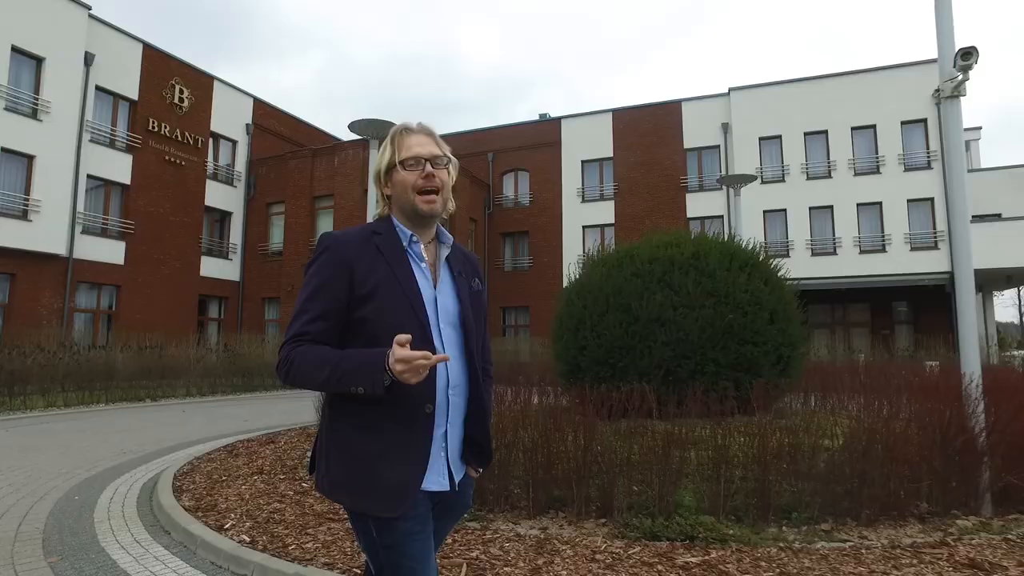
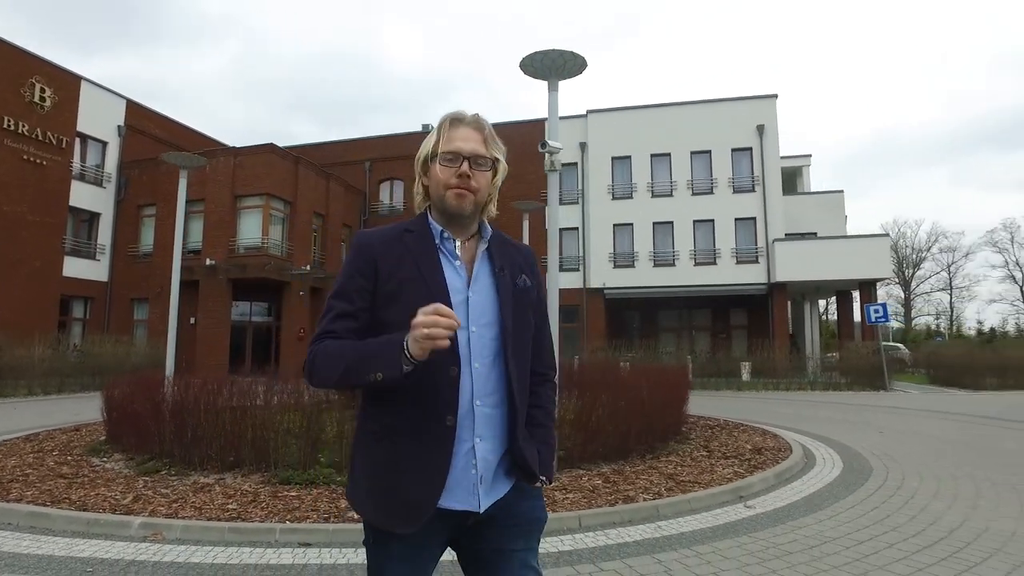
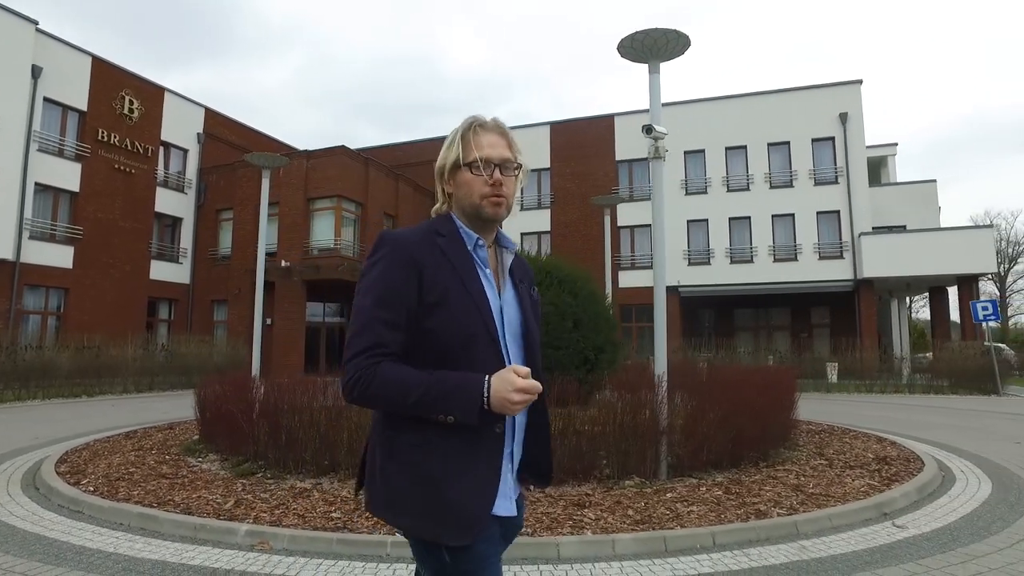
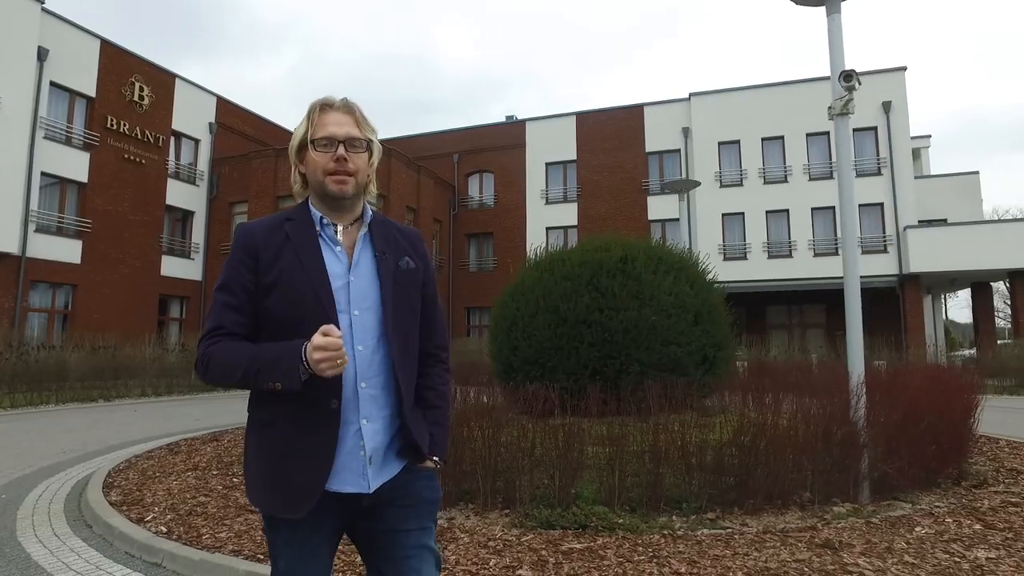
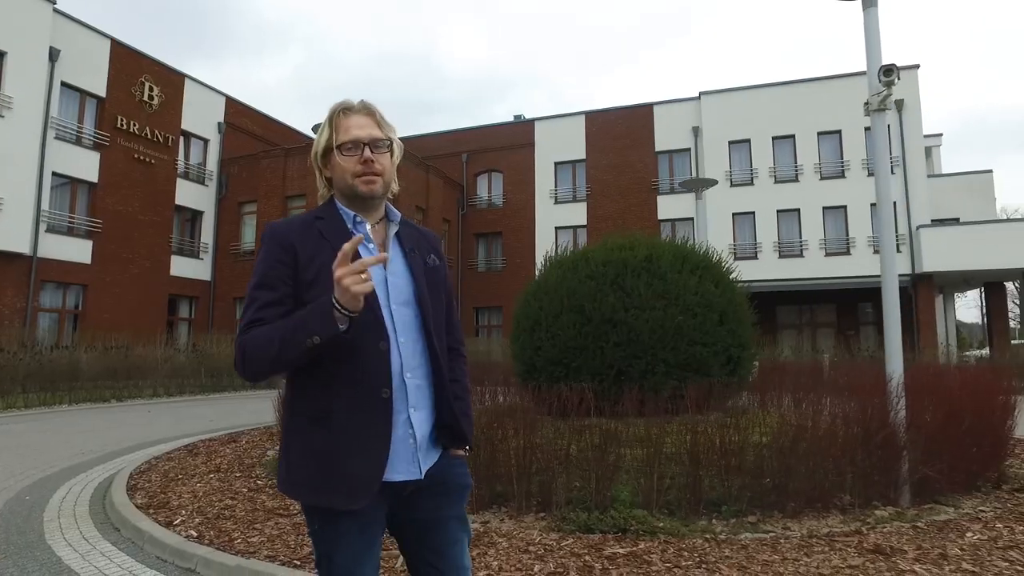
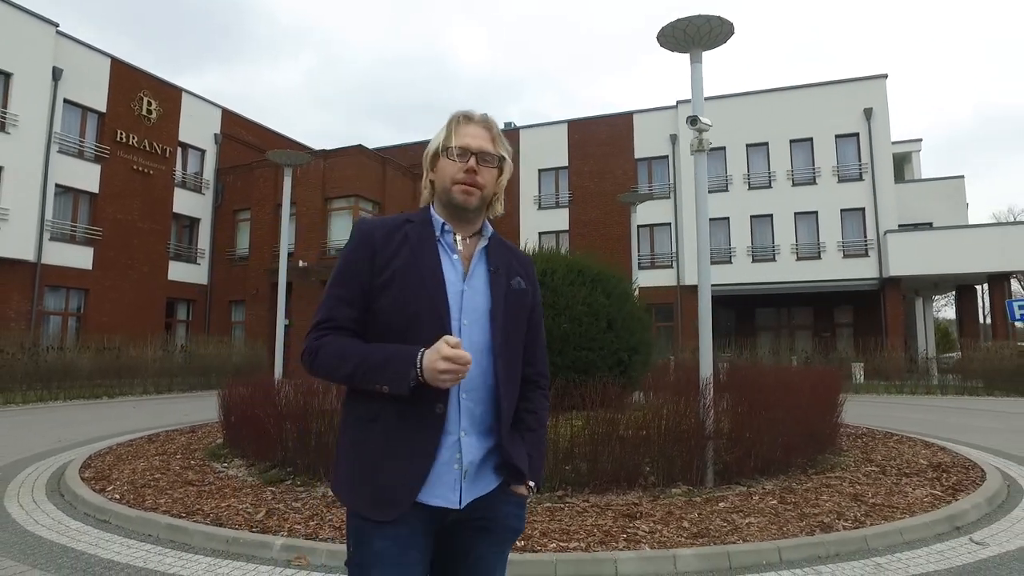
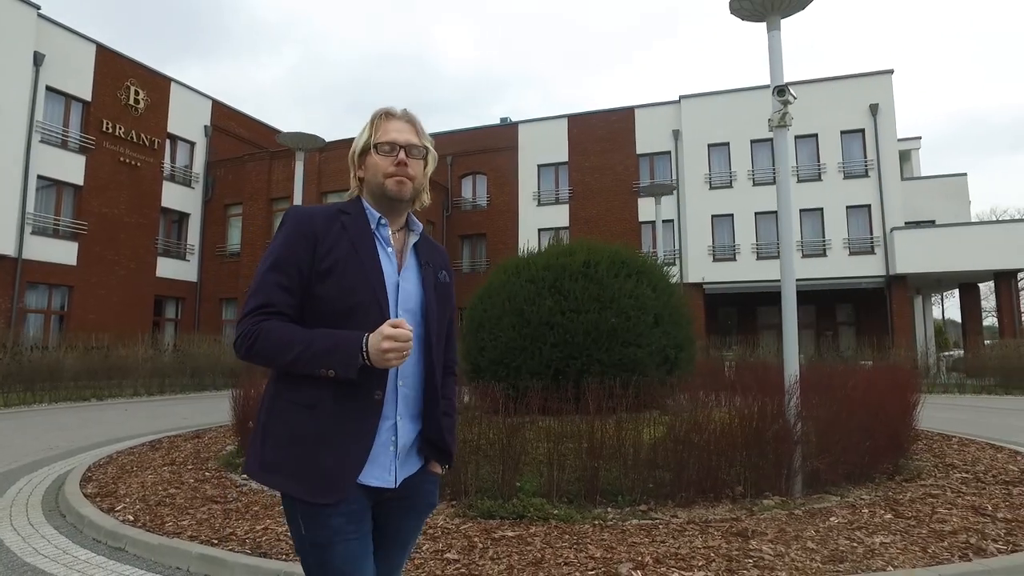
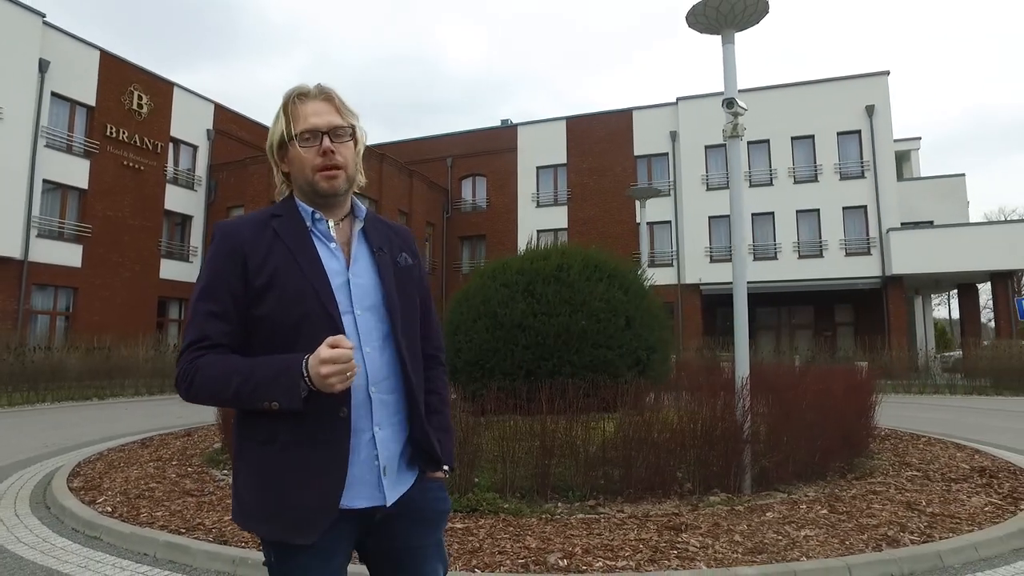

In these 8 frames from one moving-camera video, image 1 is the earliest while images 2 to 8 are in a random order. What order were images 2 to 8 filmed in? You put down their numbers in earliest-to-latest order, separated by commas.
5, 4, 7, 8, 6, 3, 2
